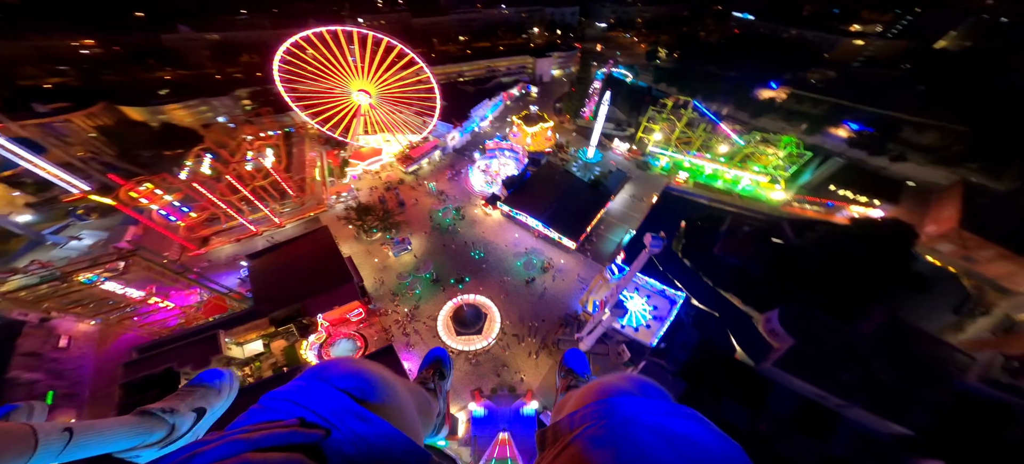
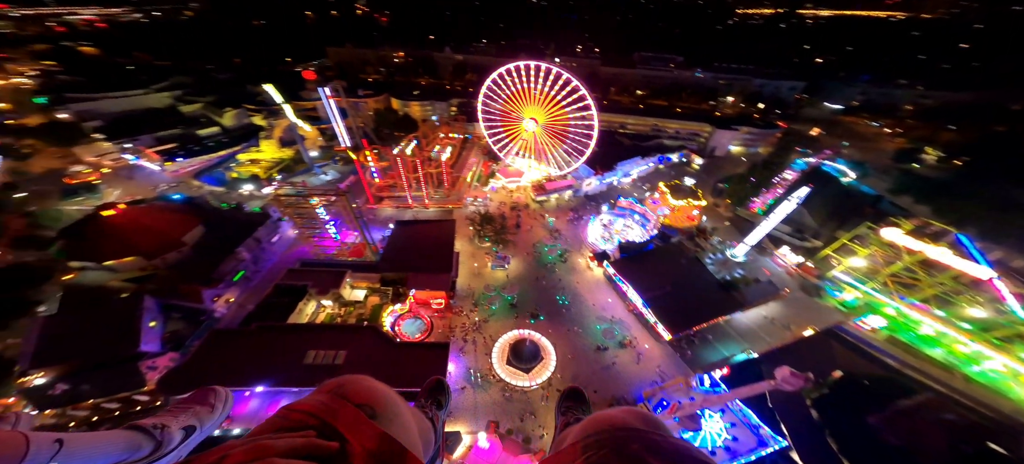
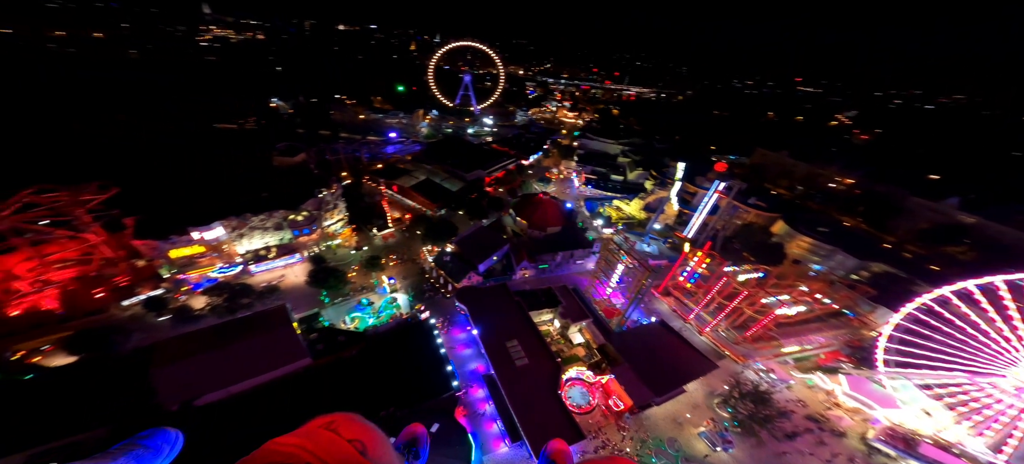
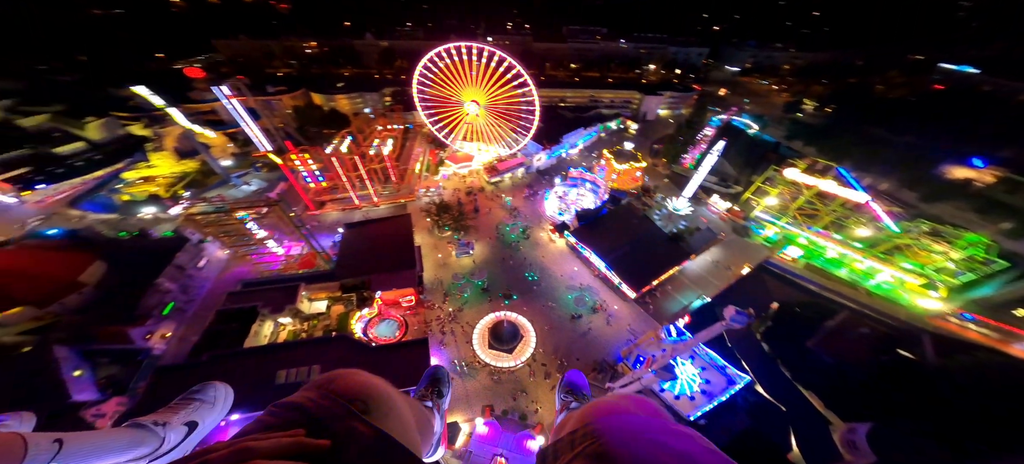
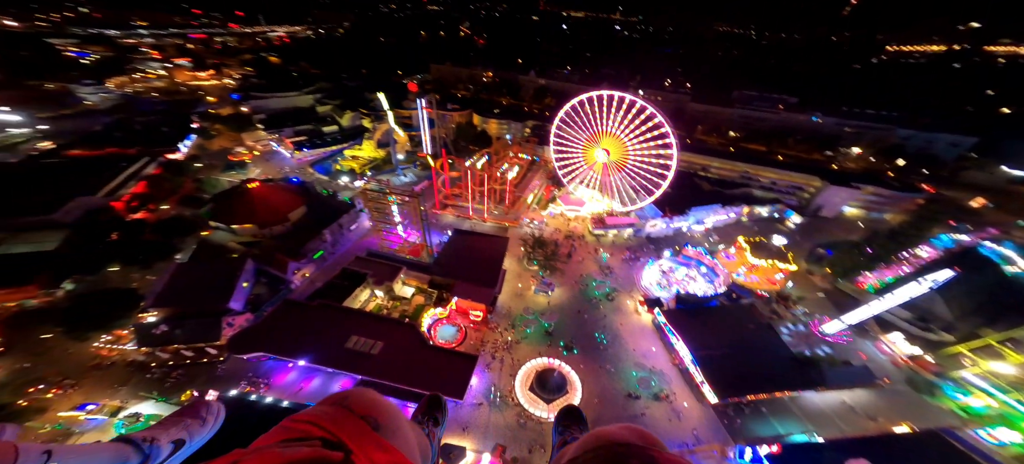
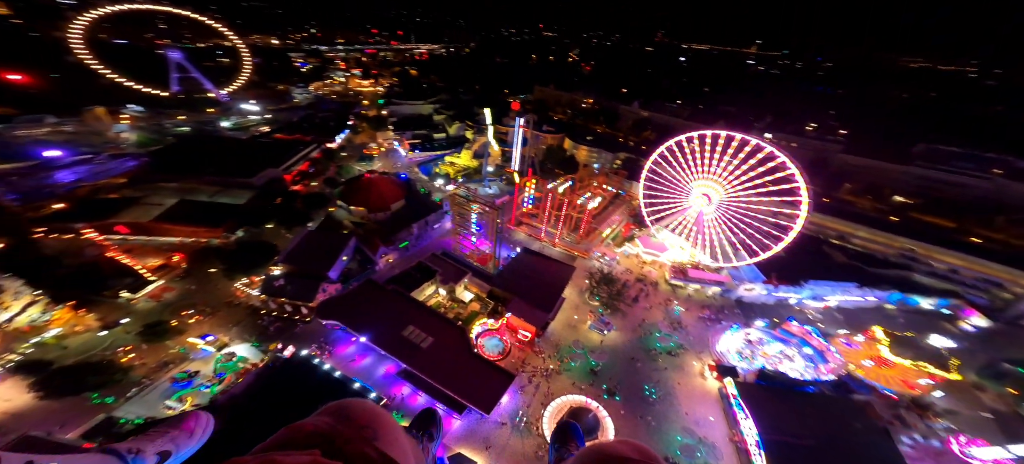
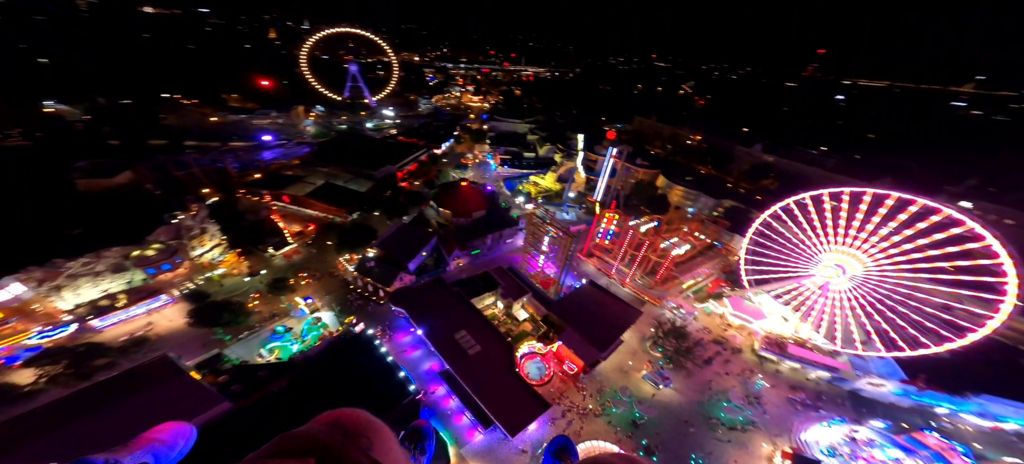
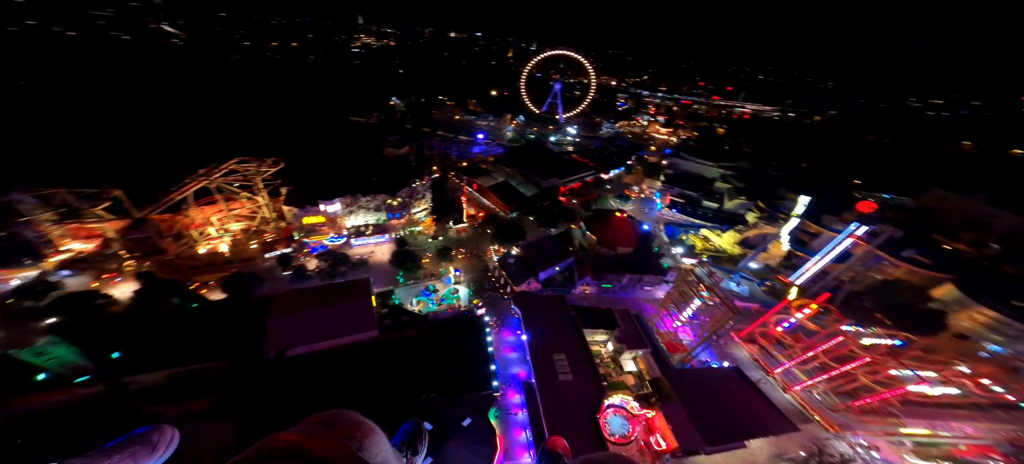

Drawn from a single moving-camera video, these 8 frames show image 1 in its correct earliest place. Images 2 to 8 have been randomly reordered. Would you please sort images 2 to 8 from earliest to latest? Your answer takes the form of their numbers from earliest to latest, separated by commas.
4, 2, 5, 6, 7, 3, 8
